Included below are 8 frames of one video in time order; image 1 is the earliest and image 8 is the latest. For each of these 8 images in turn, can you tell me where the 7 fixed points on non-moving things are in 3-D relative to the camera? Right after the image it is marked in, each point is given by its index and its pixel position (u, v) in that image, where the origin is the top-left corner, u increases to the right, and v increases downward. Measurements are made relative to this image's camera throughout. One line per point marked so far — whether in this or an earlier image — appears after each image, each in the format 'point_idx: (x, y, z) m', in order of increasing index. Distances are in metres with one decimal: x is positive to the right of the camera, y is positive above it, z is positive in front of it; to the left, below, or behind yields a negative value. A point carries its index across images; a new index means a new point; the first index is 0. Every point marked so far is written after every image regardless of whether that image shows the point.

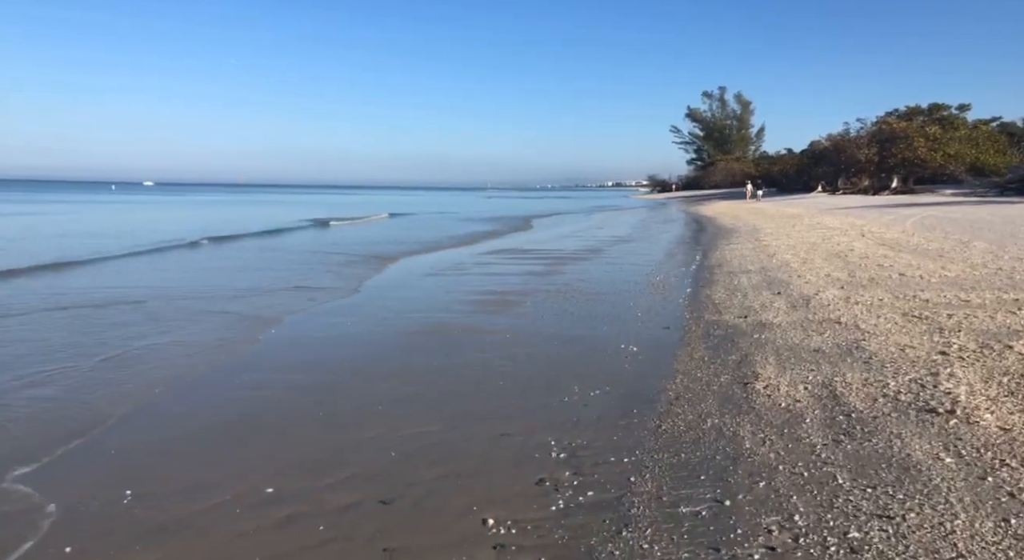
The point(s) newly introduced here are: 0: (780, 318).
0: (+3.8, -0.5, +8.9) m
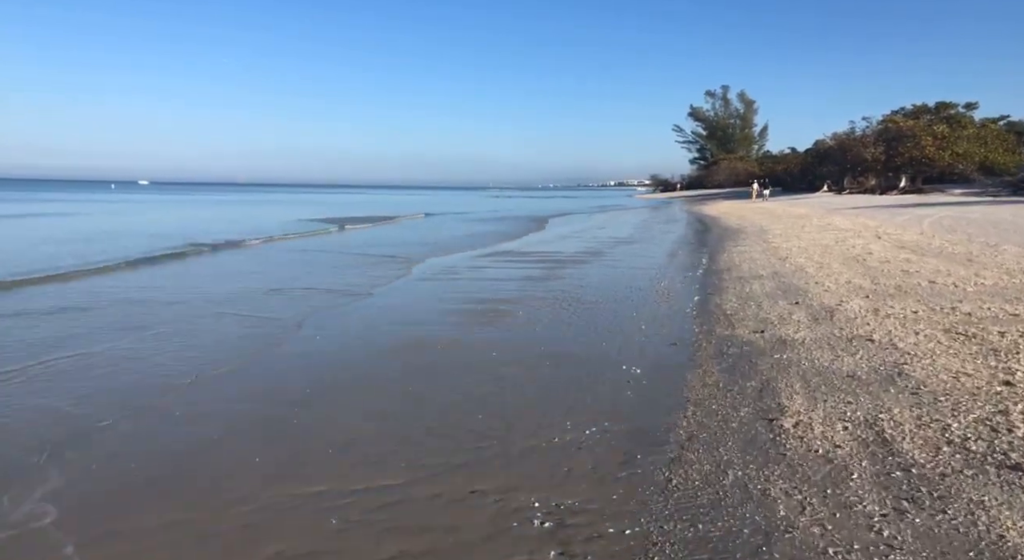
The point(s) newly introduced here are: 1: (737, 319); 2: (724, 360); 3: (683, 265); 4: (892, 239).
0: (+3.6, -0.7, +7.9) m
1: (+3.2, -0.6, +9.0) m
2: (+2.4, -0.9, +7.1) m
3: (+4.6, +0.4, +17.0) m
4: (+10.4, +1.1, +17.1) m
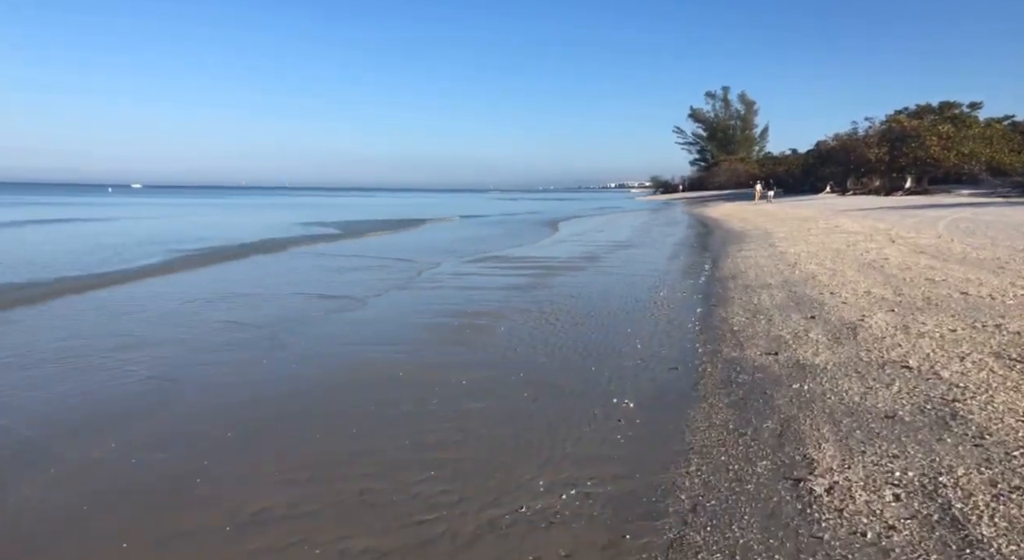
0: (+3.4, -0.8, +6.8) m
1: (+3.0, -0.8, +7.9) m
2: (+2.1, -1.1, +6.0) m
3: (+4.4, +0.2, +15.9) m
4: (+10.1, +0.9, +16.0) m
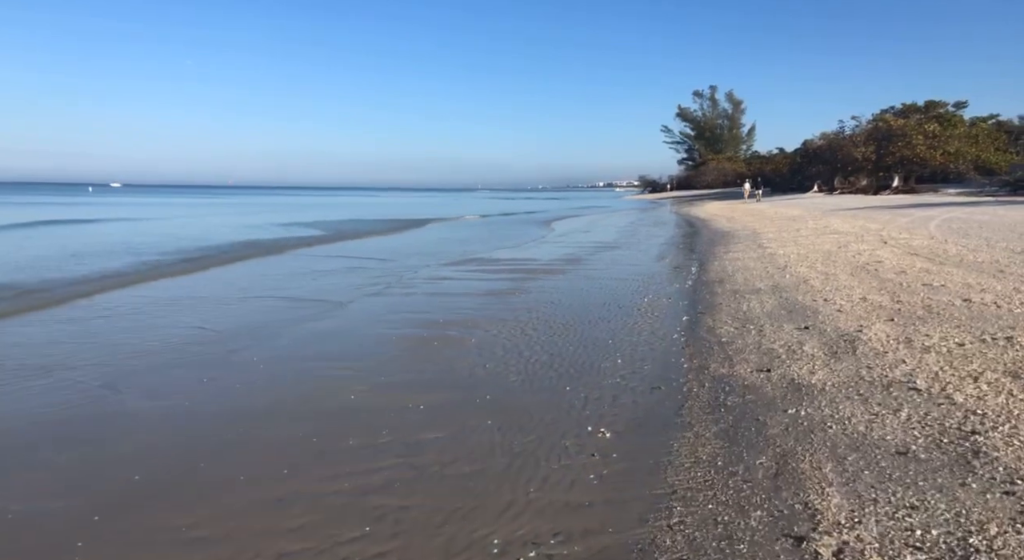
0: (+3.0, -0.9, +6.2) m
1: (+2.6, -0.9, +7.3) m
2: (+1.8, -1.2, +5.3) m
3: (+3.9, +0.1, +15.3) m
4: (+9.6, +0.9, +15.5) m
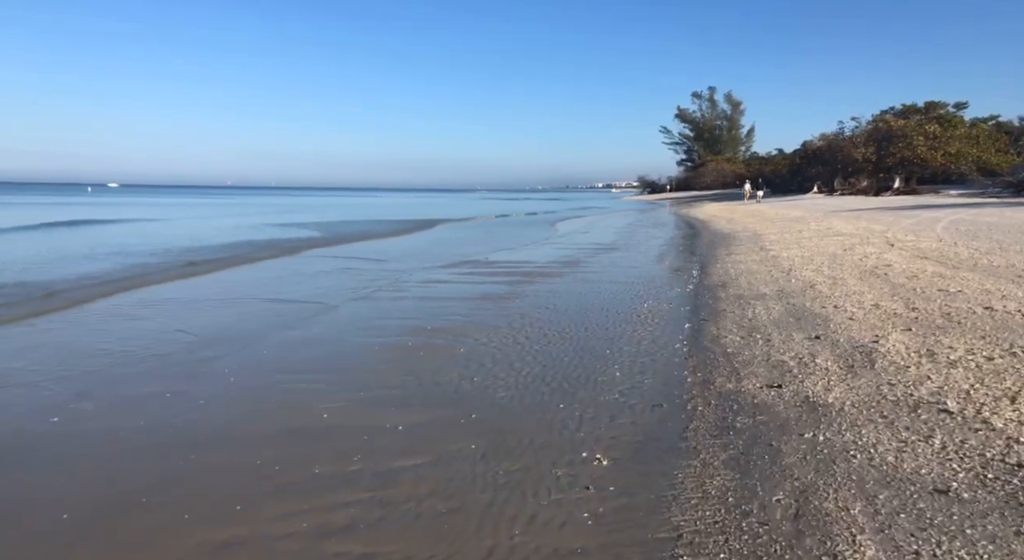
0: (+2.9, -1.0, +5.6) m
1: (+2.5, -0.9, +6.8) m
2: (+1.7, -1.2, +4.8) m
3: (+3.8, +0.1, +14.7) m
4: (+9.5, +0.8, +15.0) m
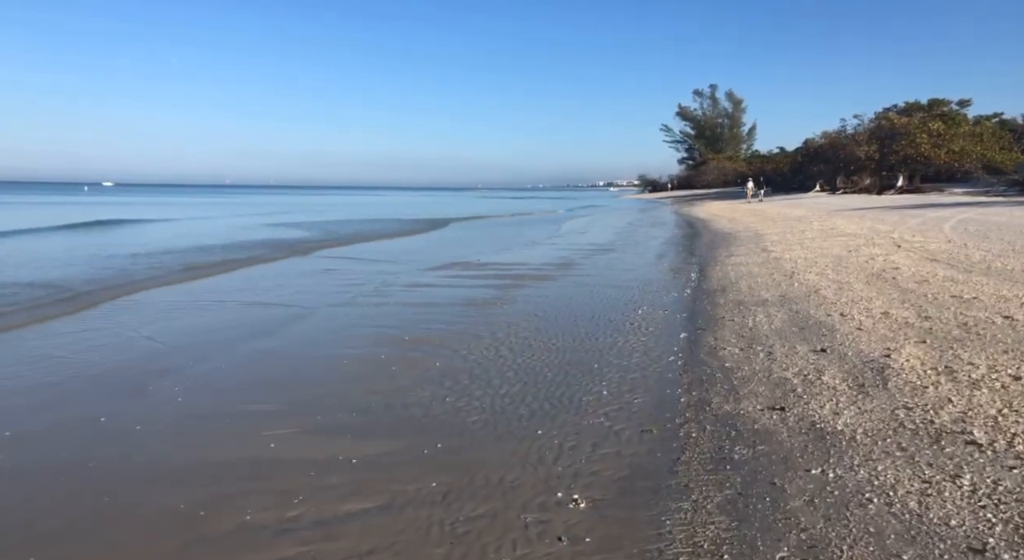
0: (+2.7, -1.1, +5.0) m
1: (+2.3, -1.0, +6.2) m
2: (+1.5, -1.3, +4.2) m
3: (+3.5, 0.0, +14.1) m
4: (+9.3, +0.7, +14.4) m
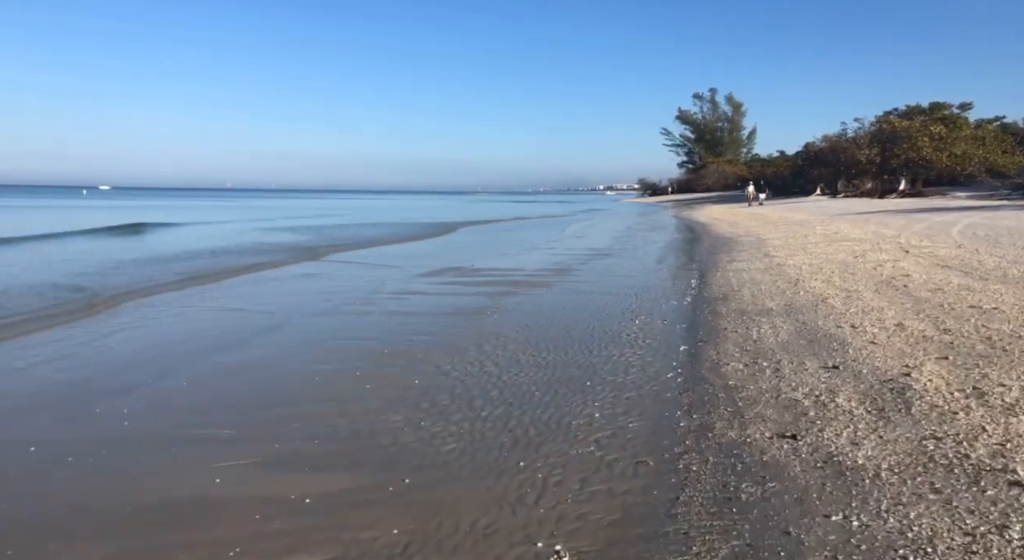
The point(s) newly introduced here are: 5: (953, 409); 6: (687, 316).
0: (+2.5, -1.2, +4.5) m
1: (+2.1, -1.1, +5.6) m
2: (+1.3, -1.4, +3.6) m
3: (+3.4, -0.2, +13.6) m
4: (+9.1, +0.6, +13.8) m
5: (+3.4, -1.0, +4.9) m
6: (+2.8, -0.6, +10.0) m
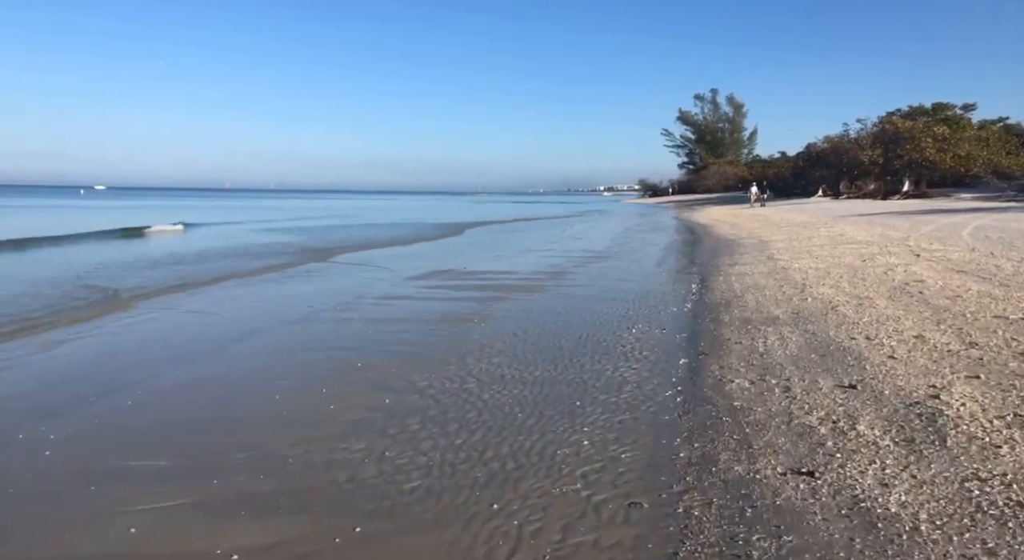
0: (+2.4, -1.3, +3.8) m
1: (+1.9, -1.2, +5.0) m
2: (+1.1, -1.5, +3.0) m
3: (+3.2, -0.3, +12.9) m
4: (+9.0, +0.5, +13.2) m
5: (+3.3, -1.1, +4.3) m
6: (+2.6, -0.7, +9.4) m
